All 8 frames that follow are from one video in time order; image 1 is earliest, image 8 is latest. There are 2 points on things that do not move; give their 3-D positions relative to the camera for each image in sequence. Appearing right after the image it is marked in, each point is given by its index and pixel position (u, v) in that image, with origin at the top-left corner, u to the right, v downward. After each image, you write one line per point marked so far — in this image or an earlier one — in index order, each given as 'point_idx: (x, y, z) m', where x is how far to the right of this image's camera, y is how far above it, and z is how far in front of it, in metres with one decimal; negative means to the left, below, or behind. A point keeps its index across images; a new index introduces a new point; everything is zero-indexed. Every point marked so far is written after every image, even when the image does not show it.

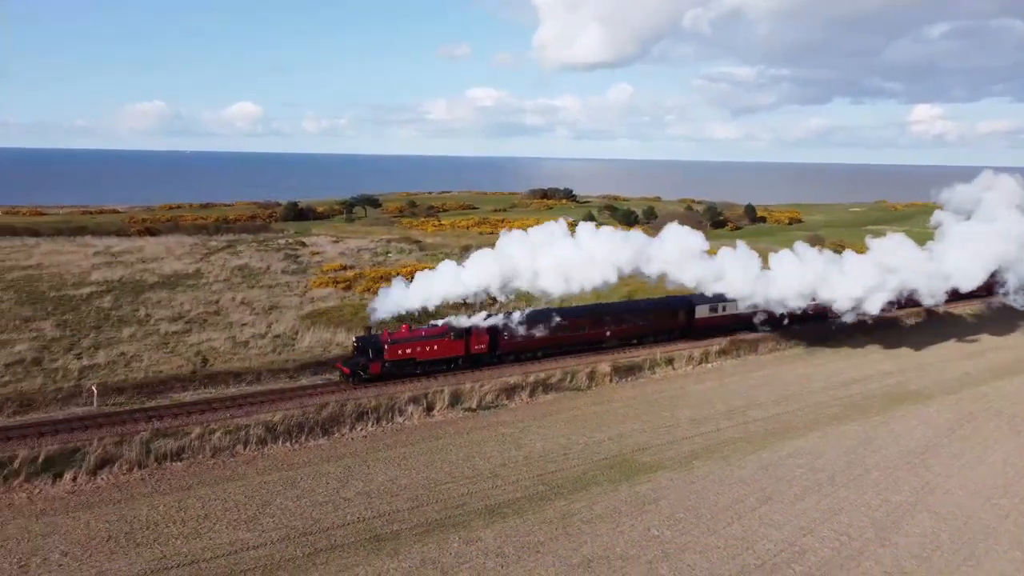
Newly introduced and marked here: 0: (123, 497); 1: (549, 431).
0: (-8.2, -4.4, +15.0) m
1: (+1.0, -3.9, +19.0) m
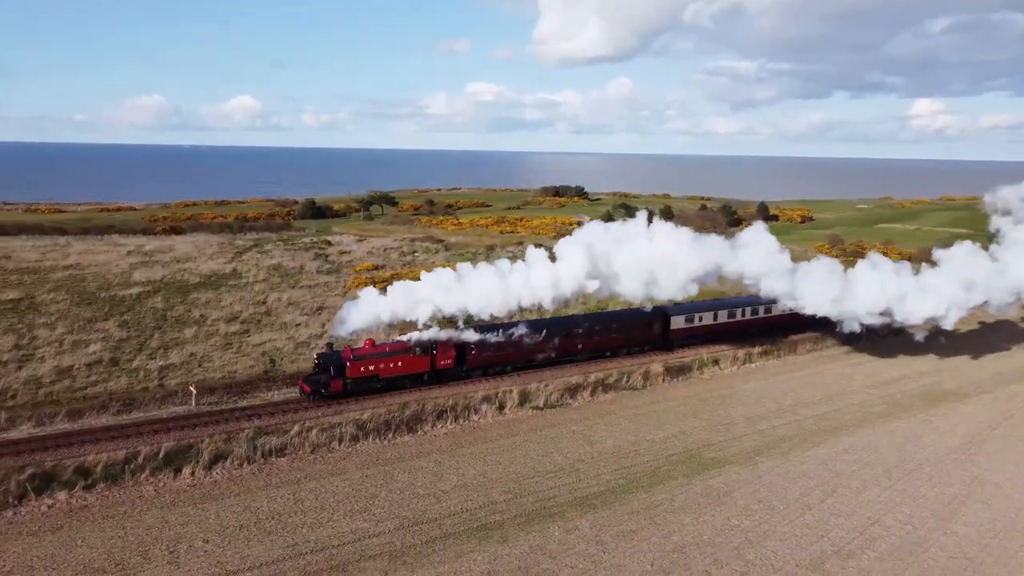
0: (-6.2, -4.6, +16.3) m
1: (+3.0, -4.0, +20.2) m
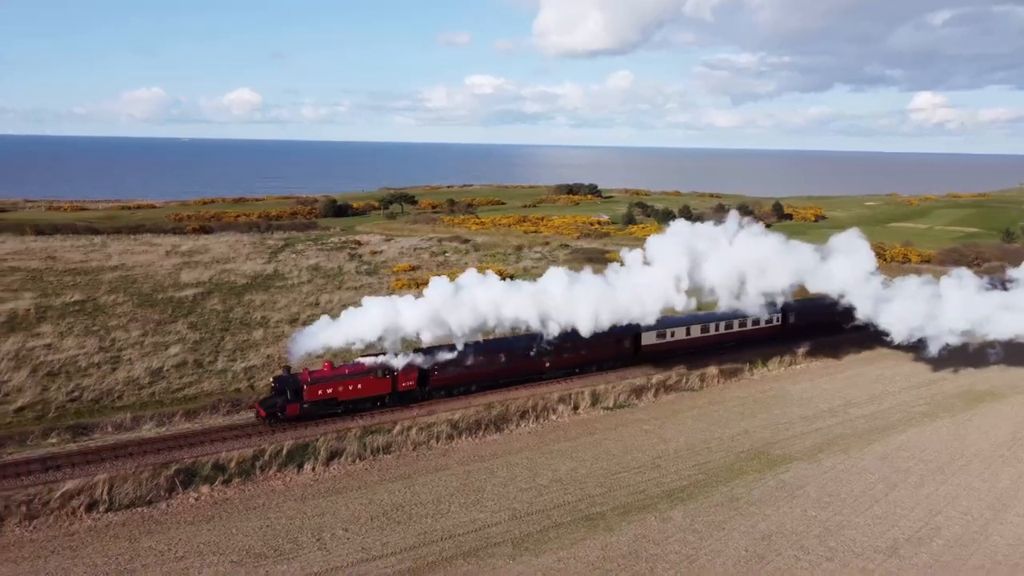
0: (-3.8, -5.0, +17.9) m
1: (+5.3, -4.3, +21.9) m
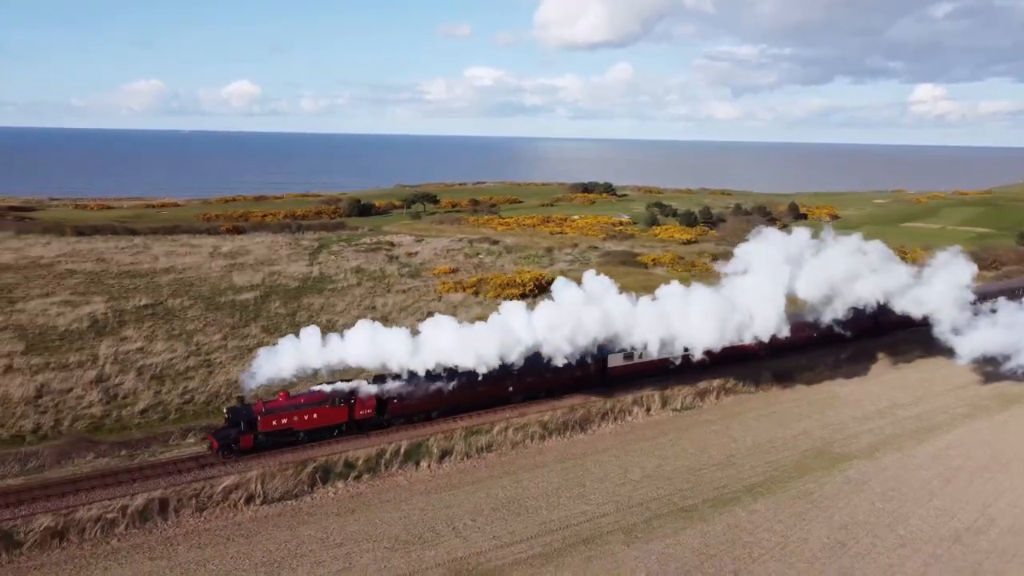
0: (-1.1, -5.4, +20.1) m
1: (+8.1, -4.8, +24.1) m
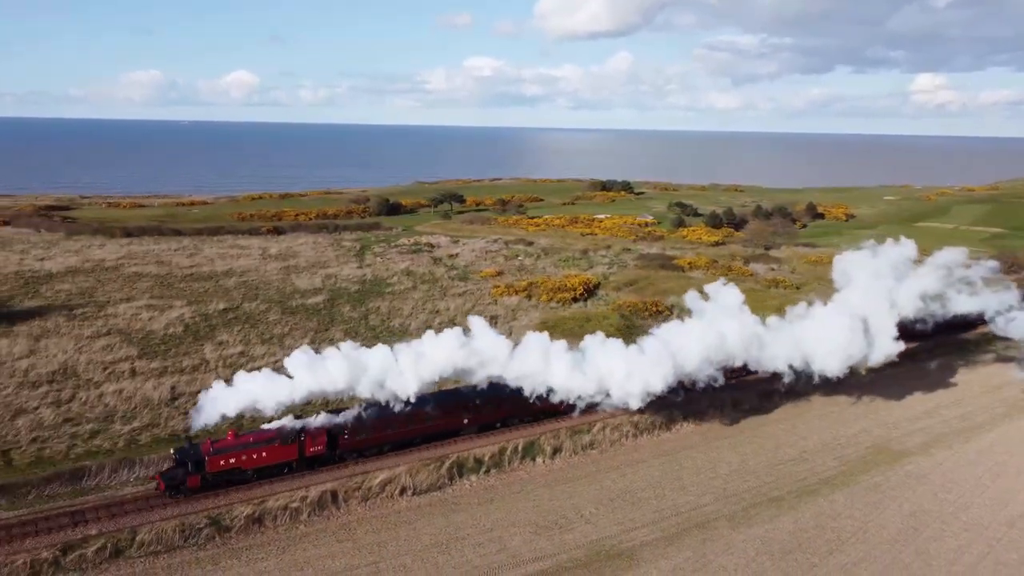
0: (+2.4, -6.0, +23.1) m
1: (+11.5, -5.3, +27.0) m
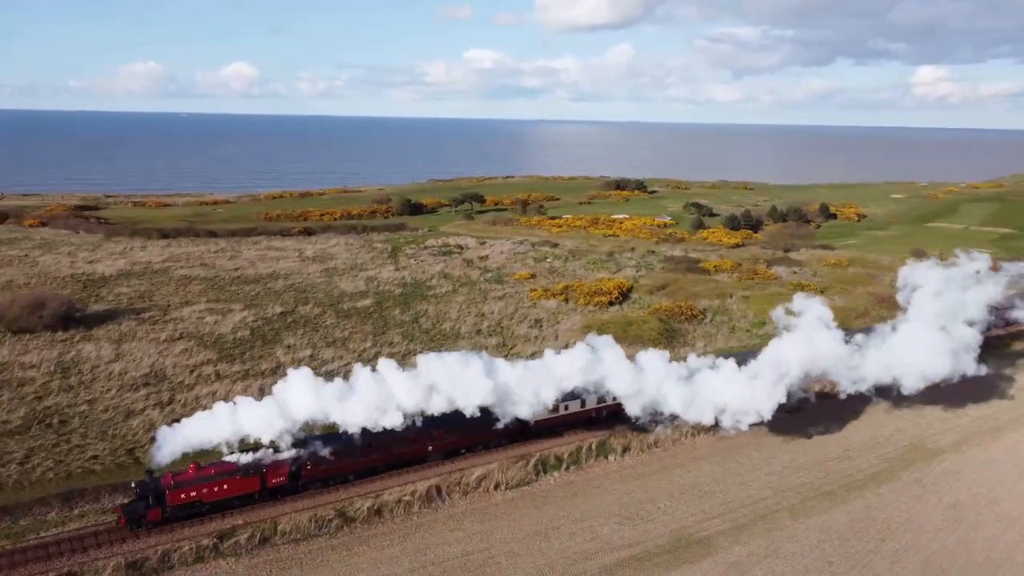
0: (+5.1, -6.6, +25.6) m
1: (+14.3, -5.8, +29.6) m
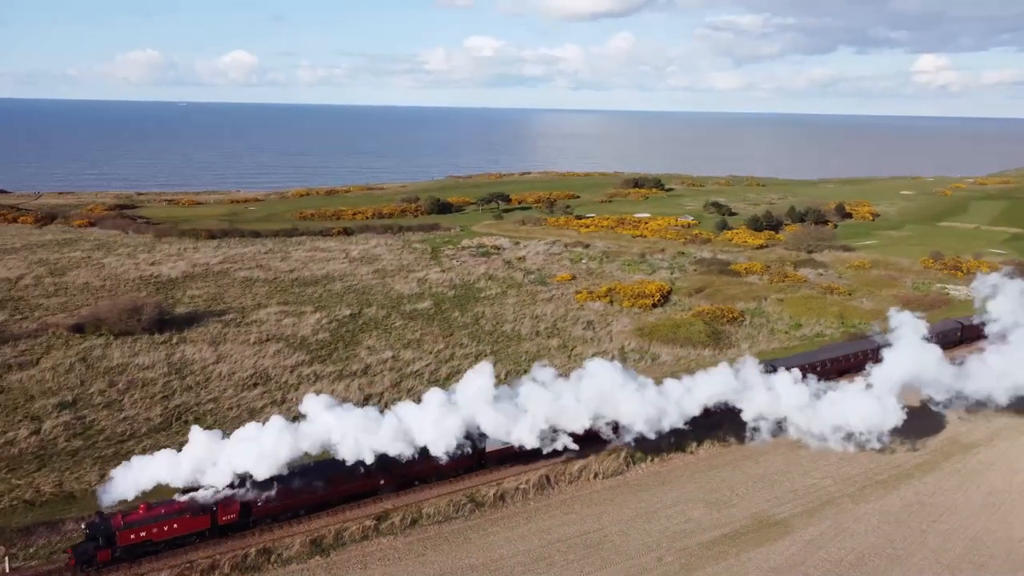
0: (+8.8, -7.2, +29.2) m
1: (+18.0, -6.4, +33.2) m
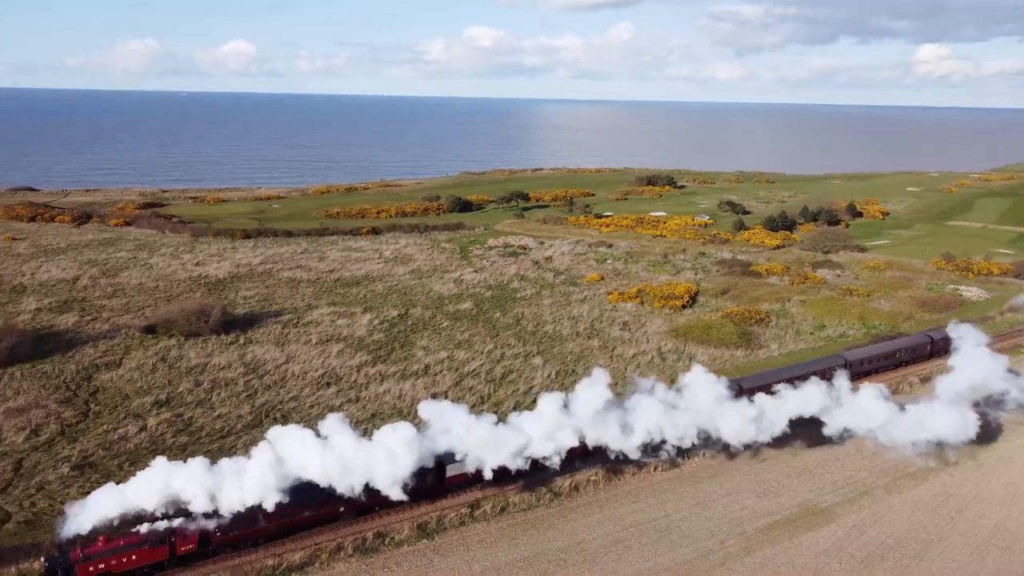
0: (+11.7, -7.6, +32.3) m
1: (+20.9, -6.8, +36.2) m
